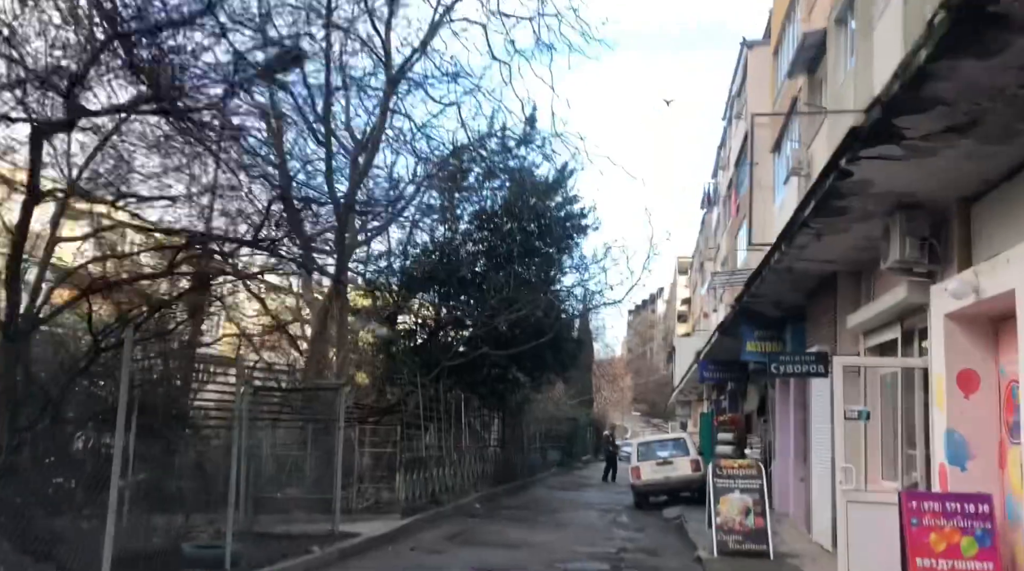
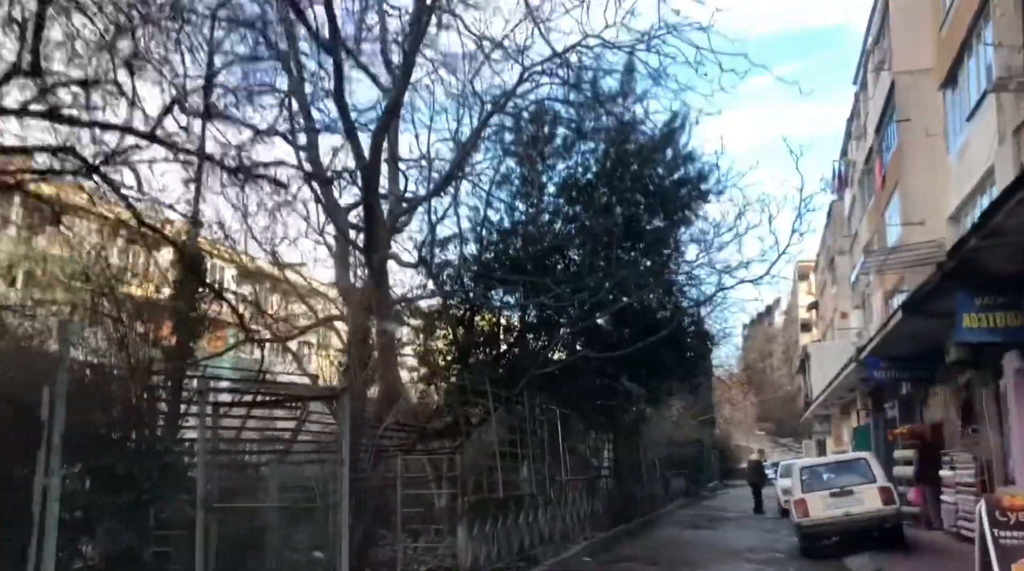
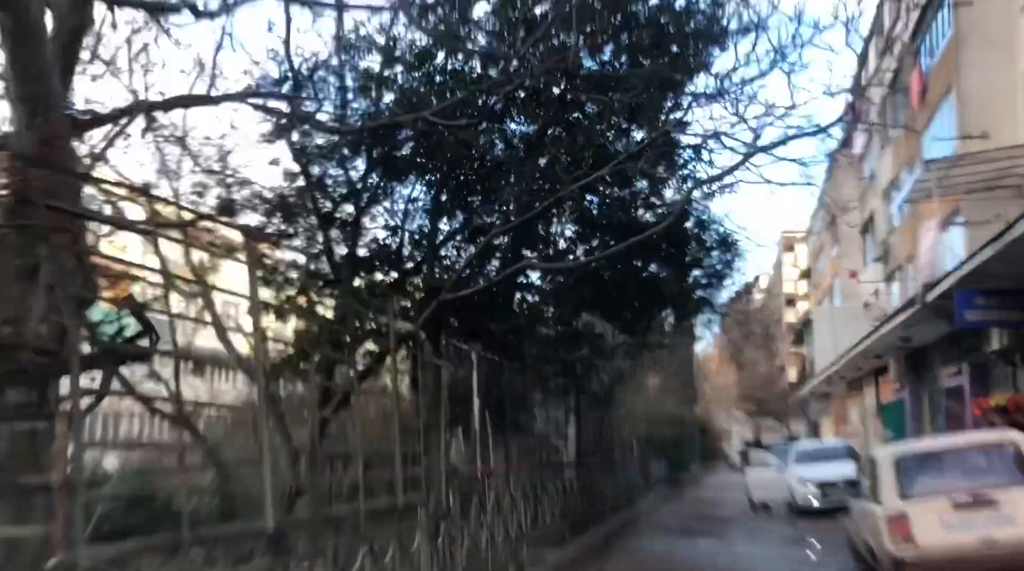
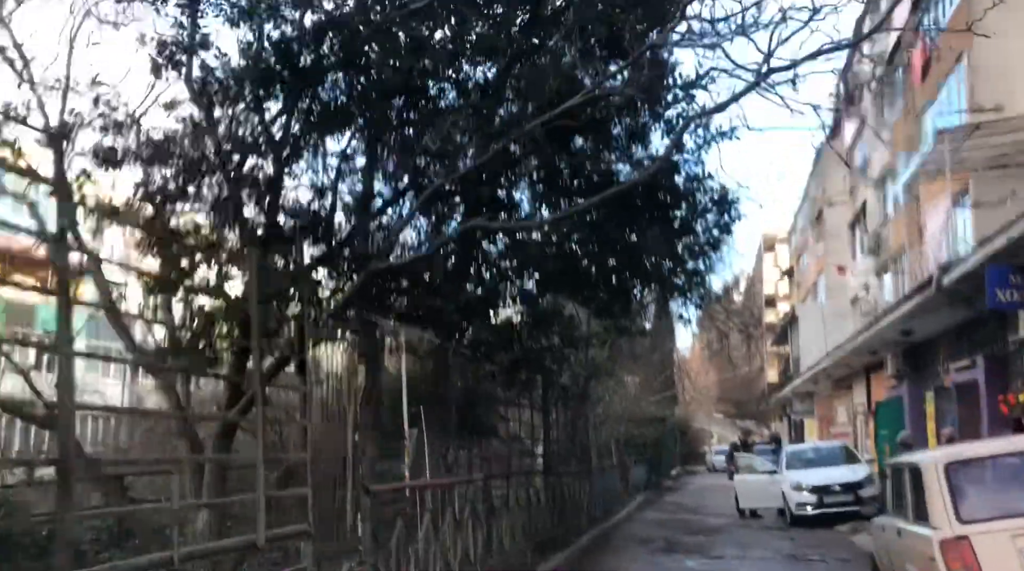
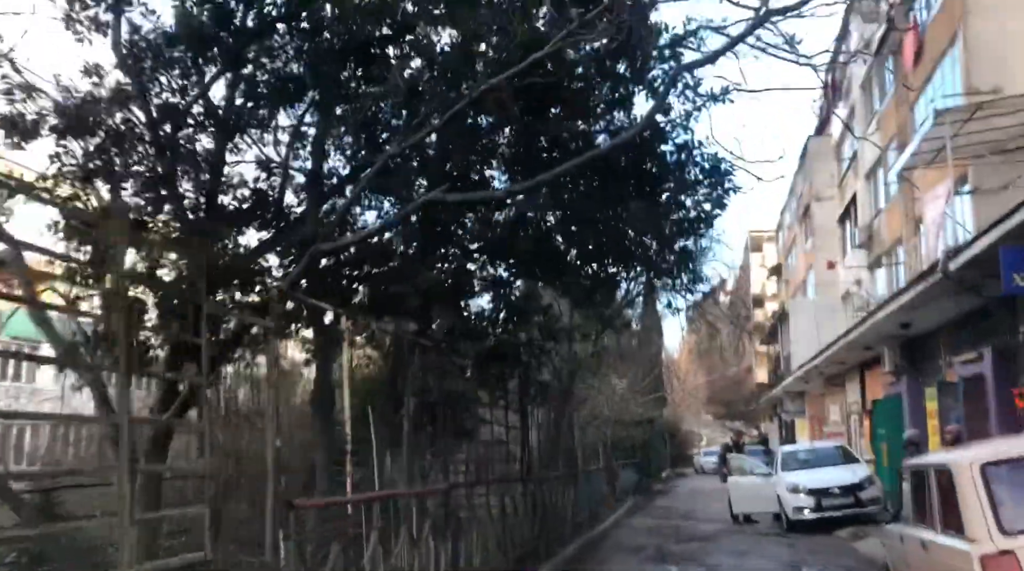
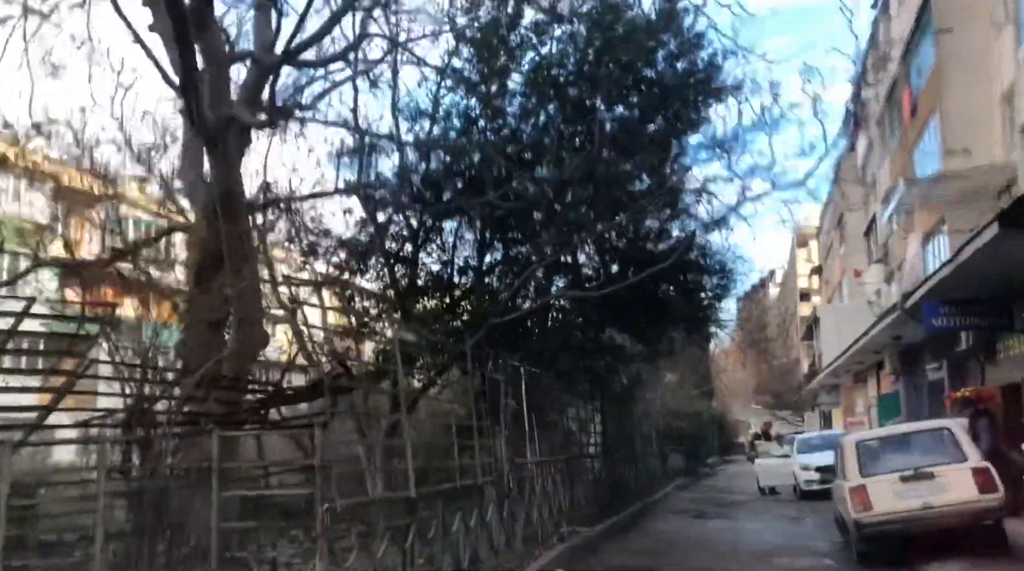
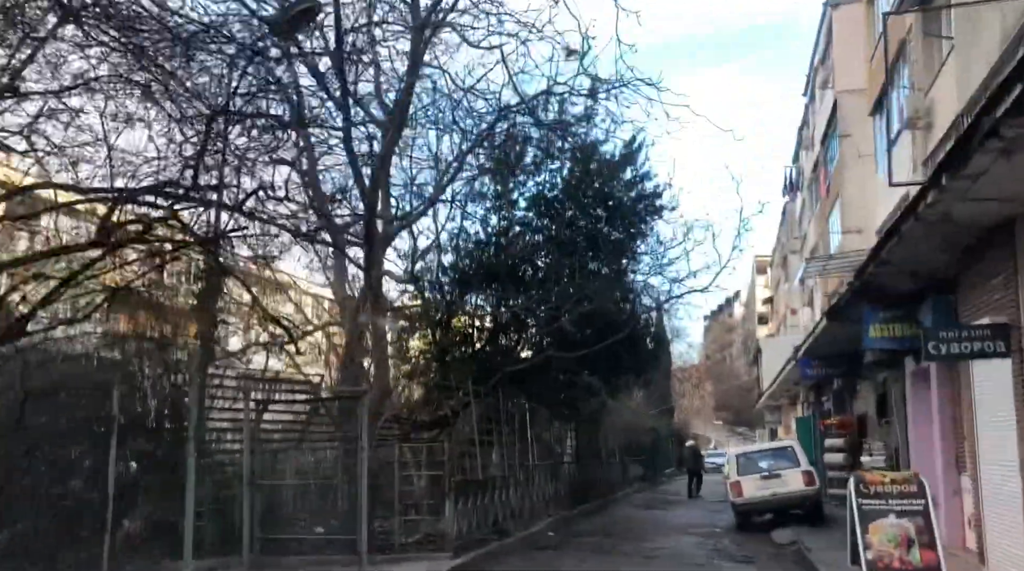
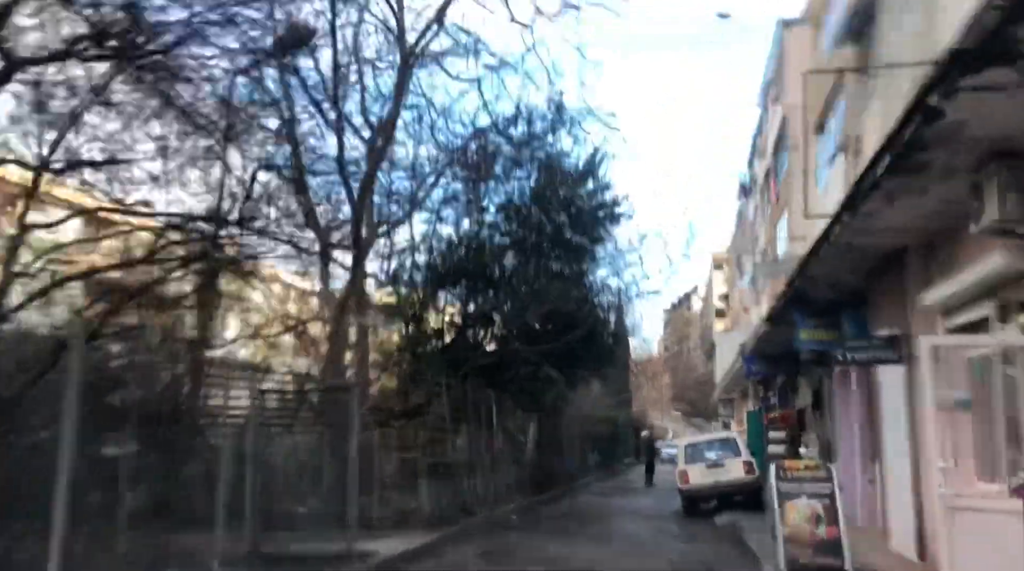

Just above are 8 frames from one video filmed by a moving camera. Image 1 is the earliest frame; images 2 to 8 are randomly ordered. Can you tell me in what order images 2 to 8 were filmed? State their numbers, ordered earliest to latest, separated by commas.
8, 7, 2, 6, 3, 4, 5
